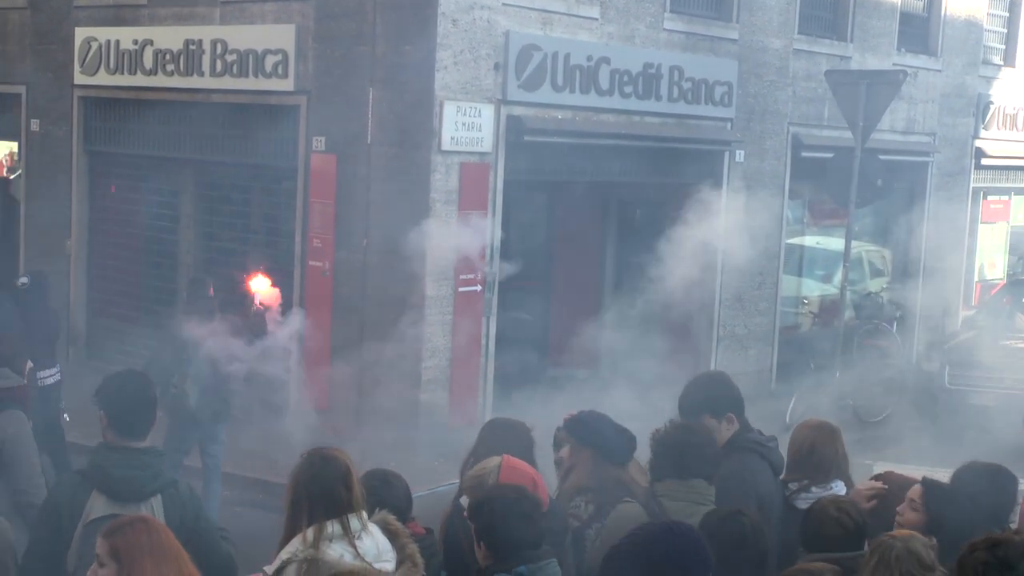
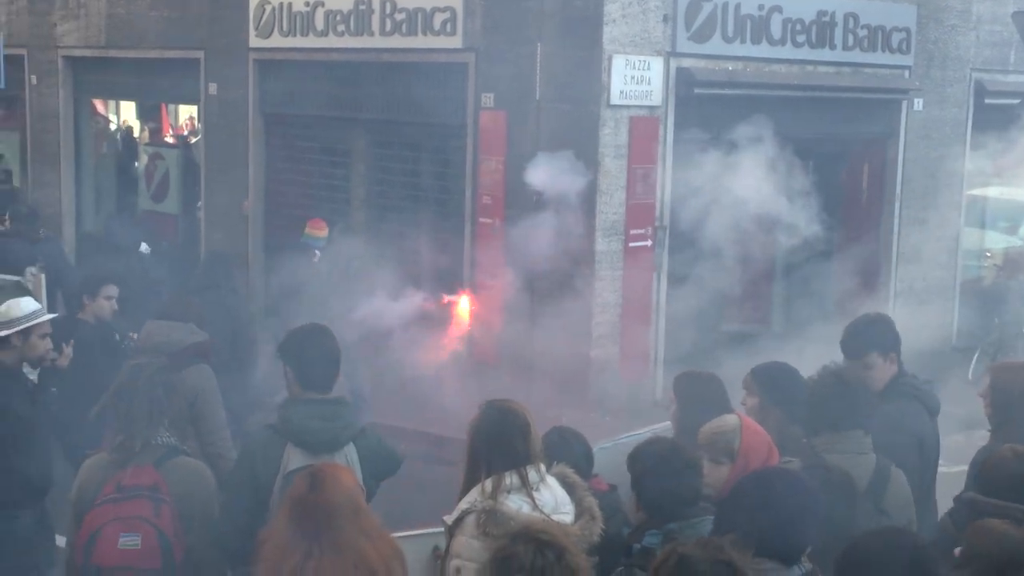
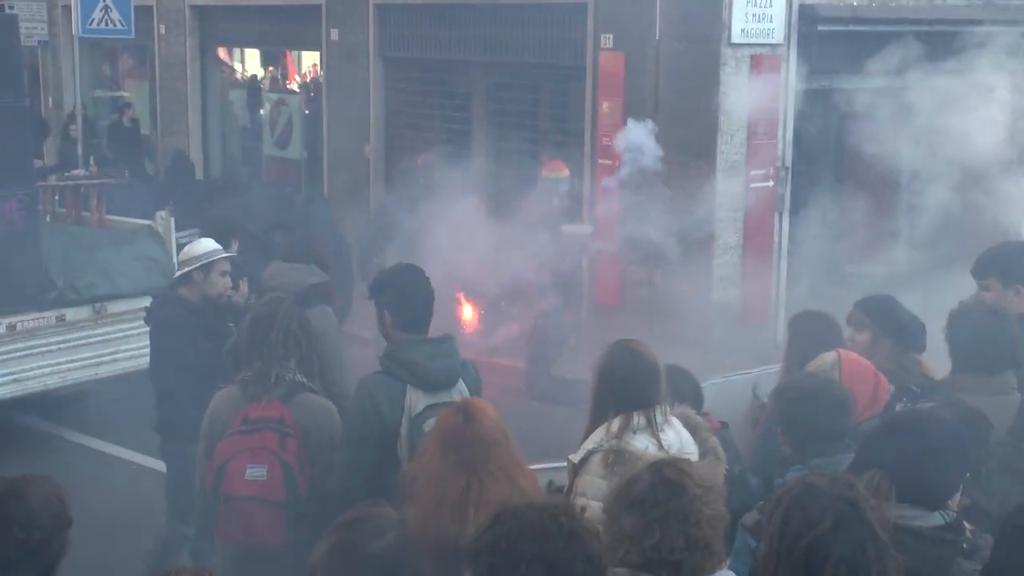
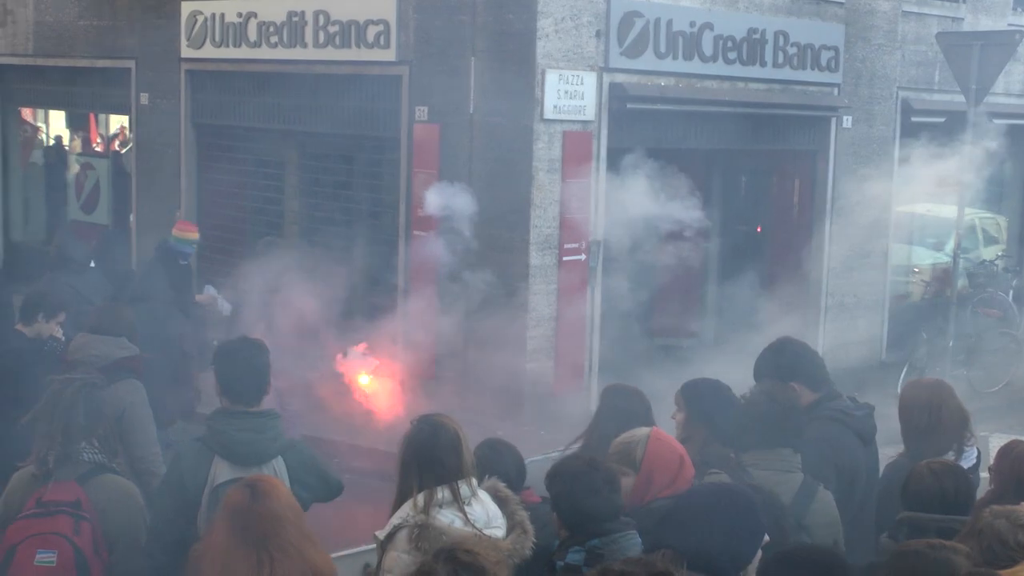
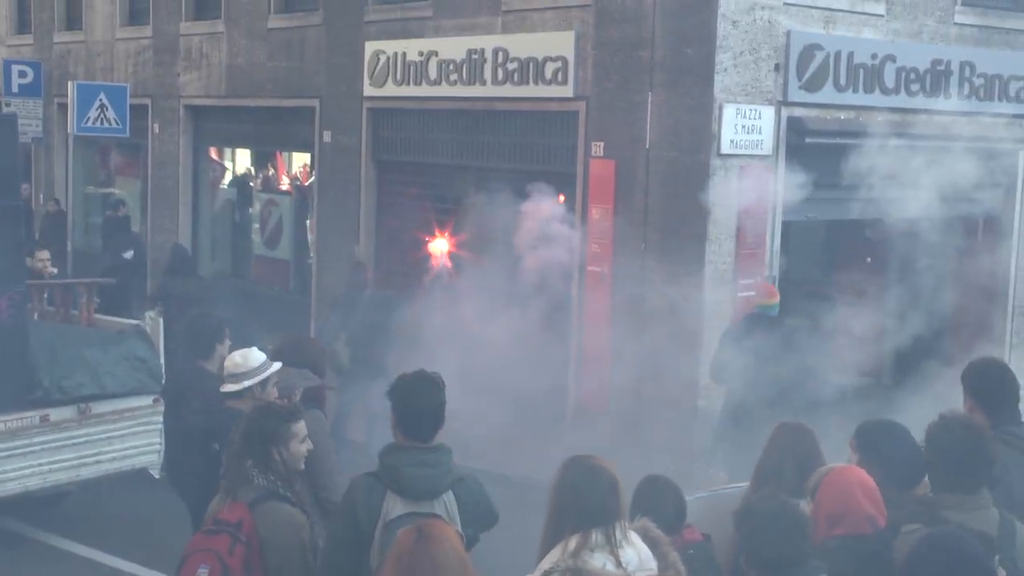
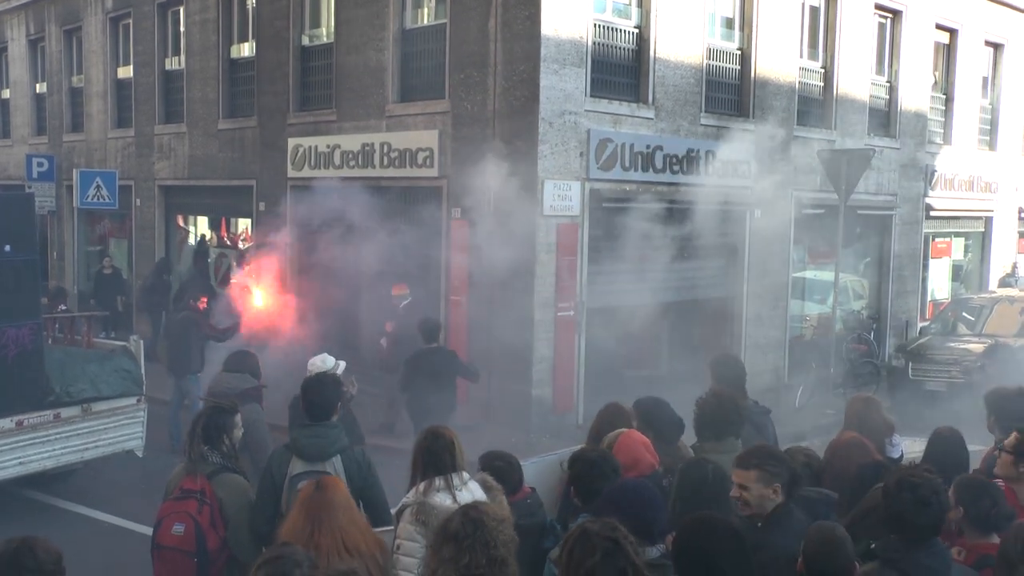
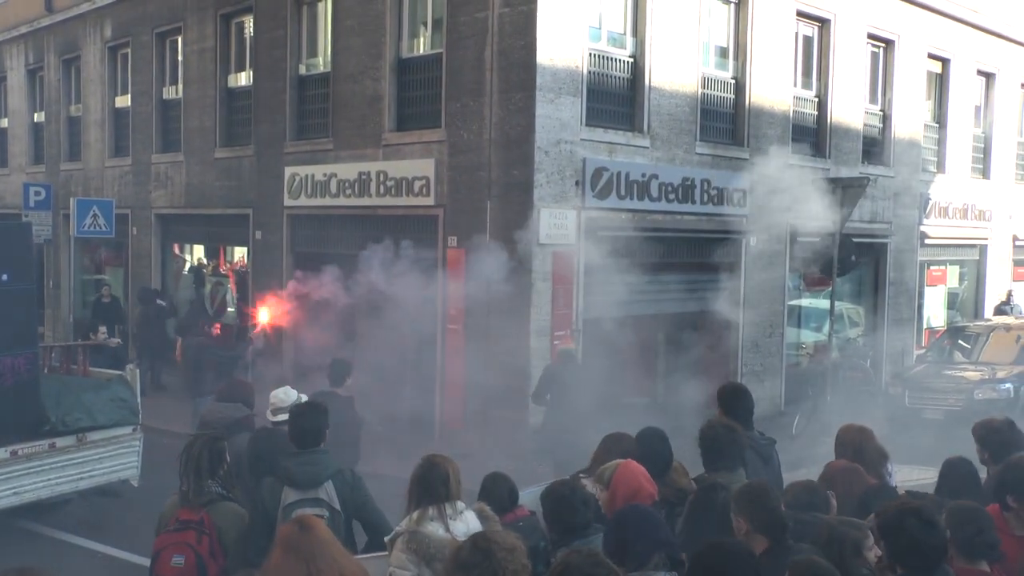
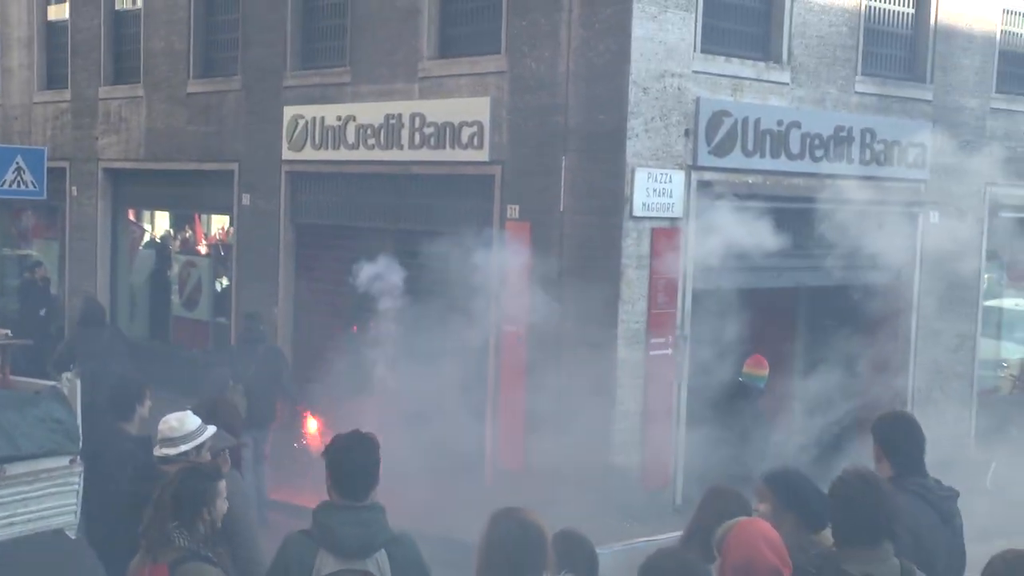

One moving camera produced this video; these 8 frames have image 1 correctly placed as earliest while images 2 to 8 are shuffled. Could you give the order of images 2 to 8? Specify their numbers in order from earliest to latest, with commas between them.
4, 2, 3, 5, 8, 7, 6
